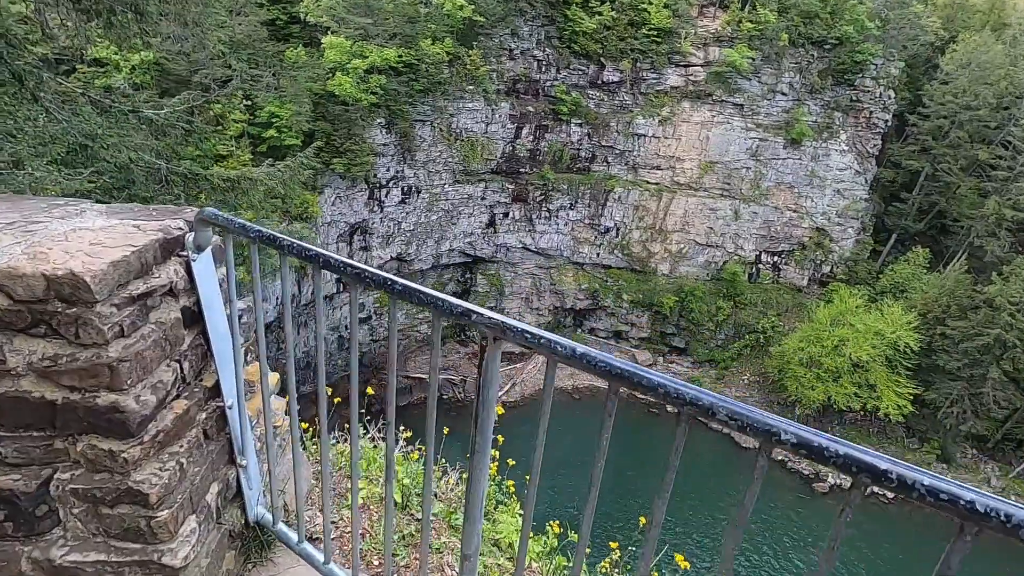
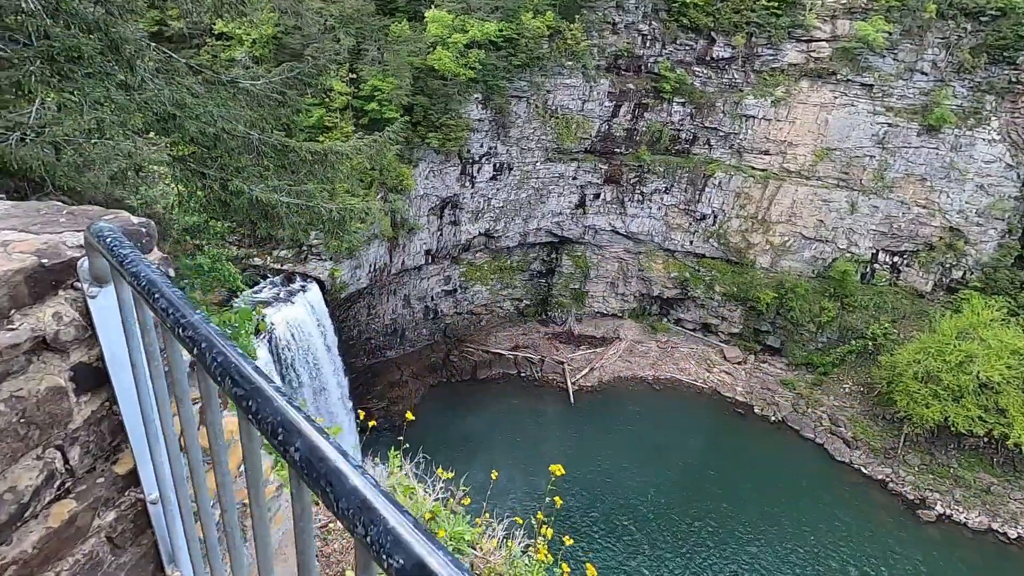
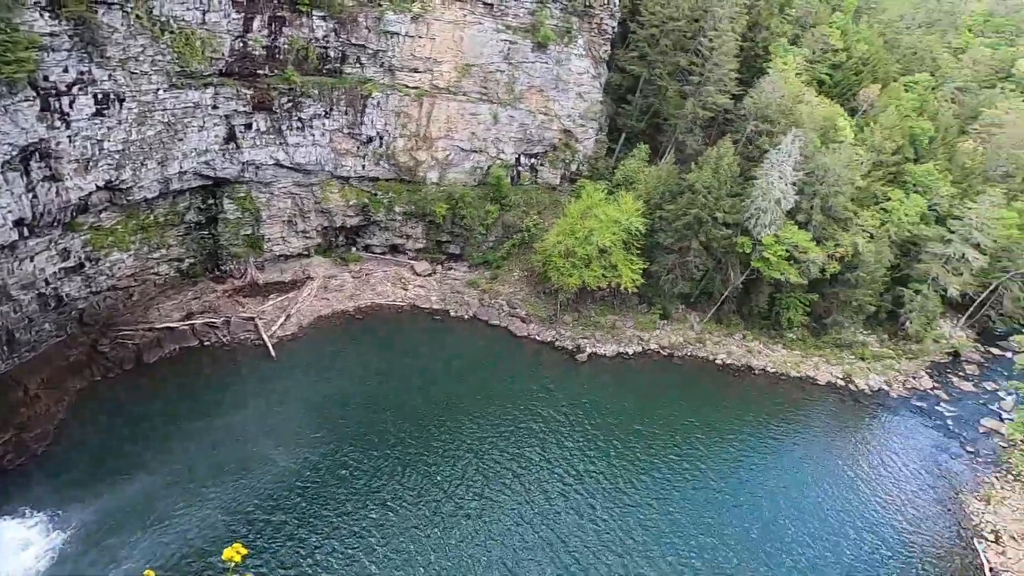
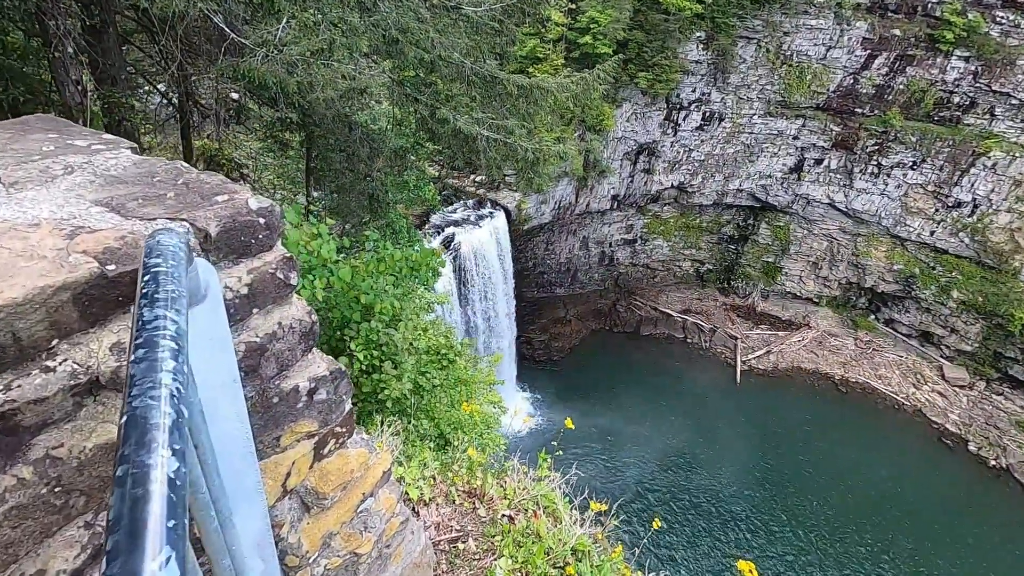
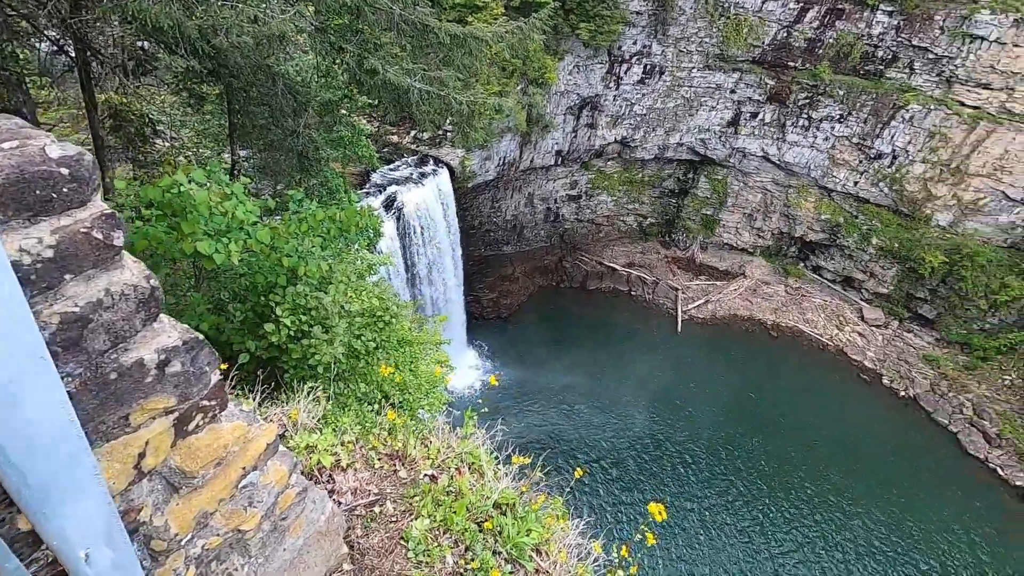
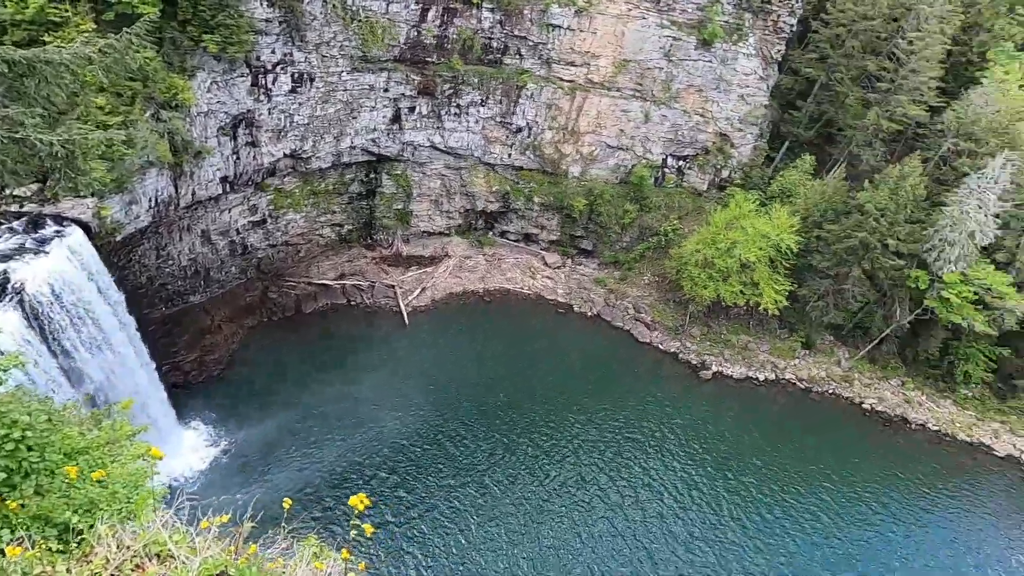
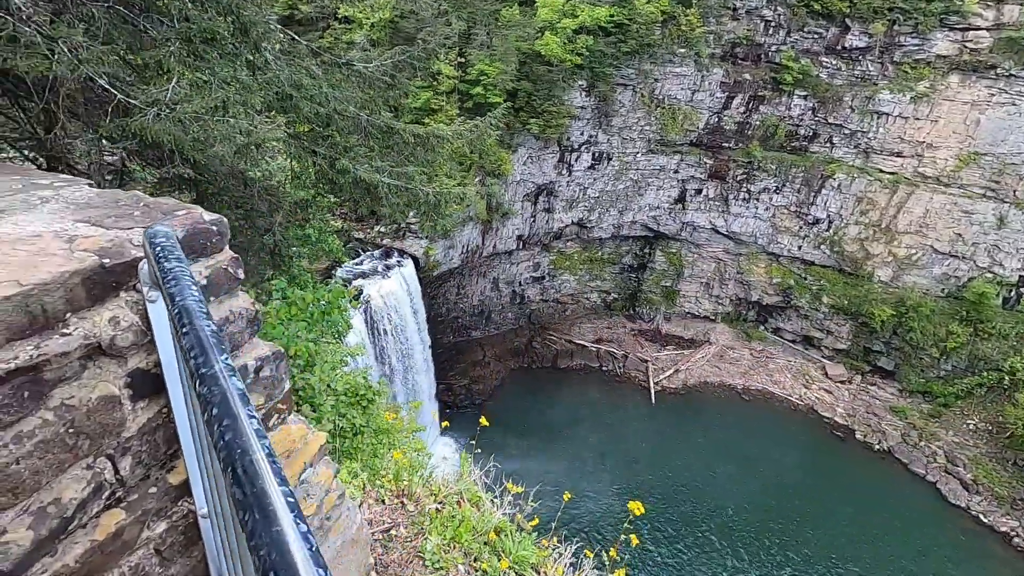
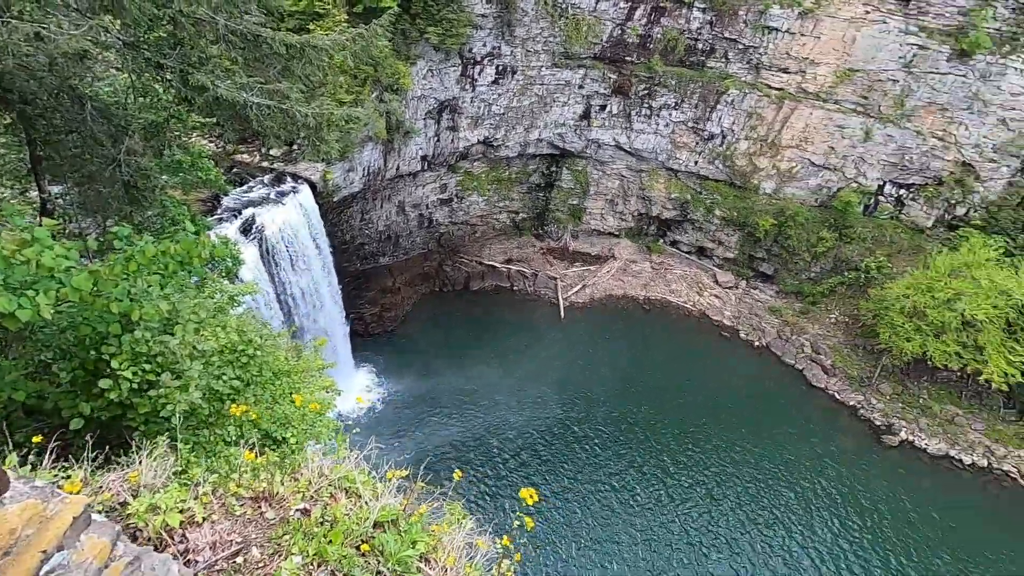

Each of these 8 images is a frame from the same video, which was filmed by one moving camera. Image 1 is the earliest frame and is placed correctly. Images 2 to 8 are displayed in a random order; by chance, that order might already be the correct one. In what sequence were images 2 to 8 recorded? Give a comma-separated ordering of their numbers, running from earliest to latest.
2, 7, 4, 5, 8, 6, 3
